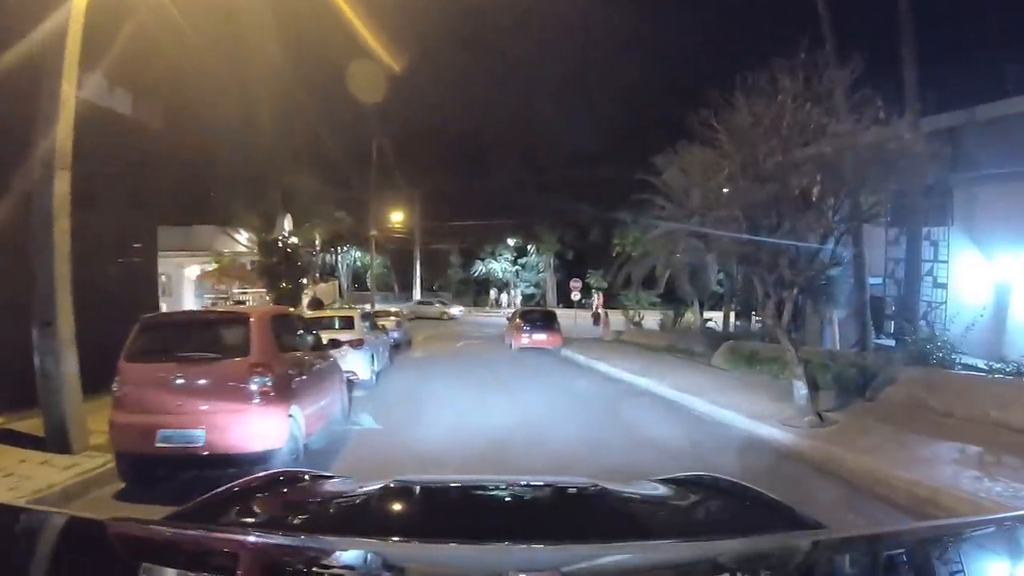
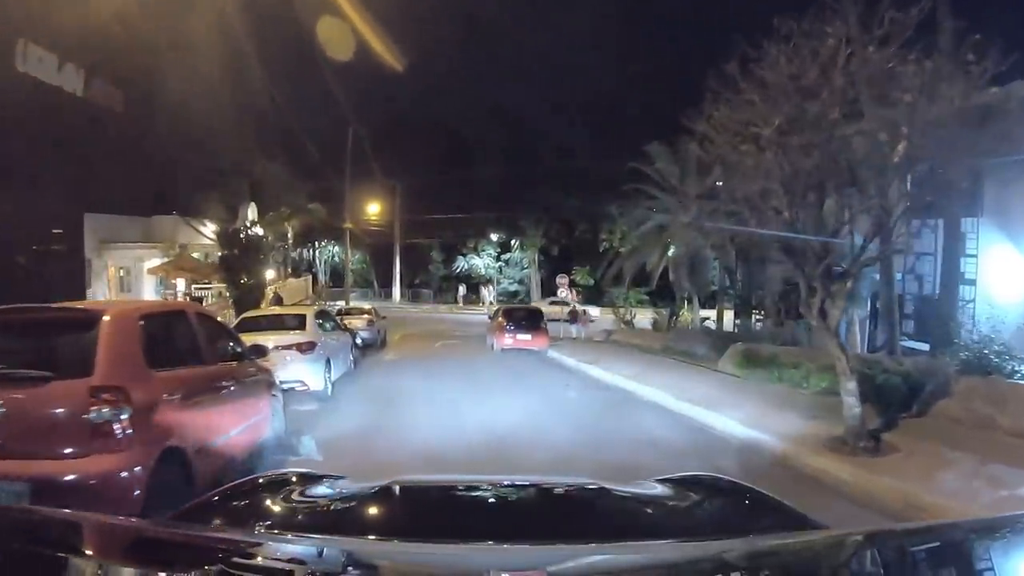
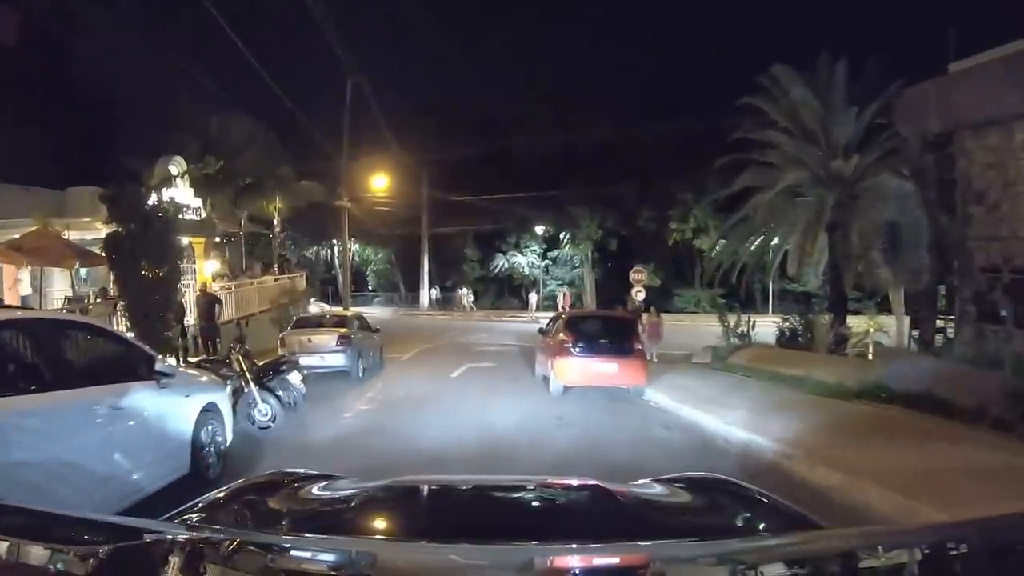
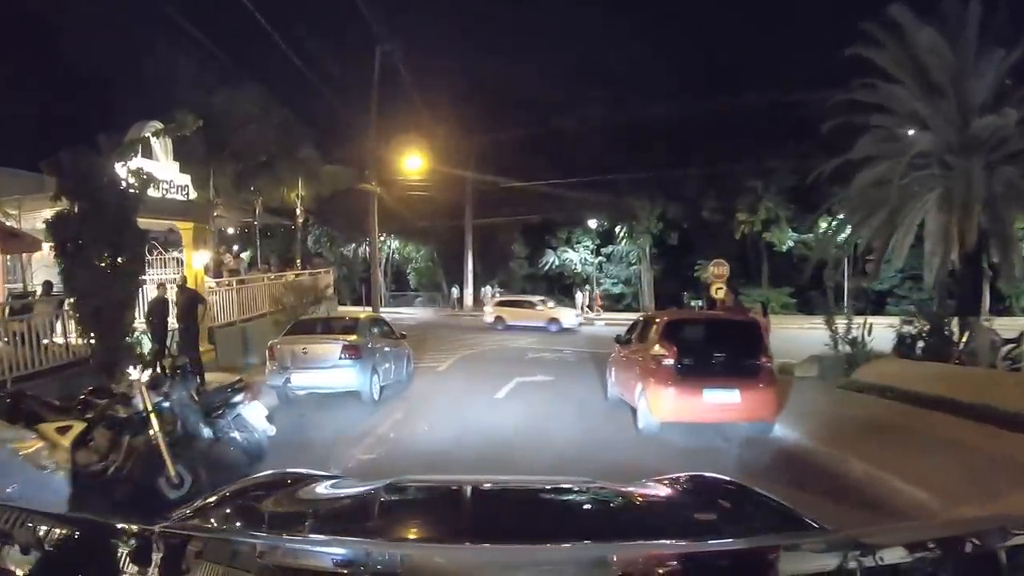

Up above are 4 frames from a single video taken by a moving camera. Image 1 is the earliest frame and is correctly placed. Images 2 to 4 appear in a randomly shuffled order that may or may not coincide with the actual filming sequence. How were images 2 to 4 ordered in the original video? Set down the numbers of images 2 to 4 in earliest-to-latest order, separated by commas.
2, 3, 4
